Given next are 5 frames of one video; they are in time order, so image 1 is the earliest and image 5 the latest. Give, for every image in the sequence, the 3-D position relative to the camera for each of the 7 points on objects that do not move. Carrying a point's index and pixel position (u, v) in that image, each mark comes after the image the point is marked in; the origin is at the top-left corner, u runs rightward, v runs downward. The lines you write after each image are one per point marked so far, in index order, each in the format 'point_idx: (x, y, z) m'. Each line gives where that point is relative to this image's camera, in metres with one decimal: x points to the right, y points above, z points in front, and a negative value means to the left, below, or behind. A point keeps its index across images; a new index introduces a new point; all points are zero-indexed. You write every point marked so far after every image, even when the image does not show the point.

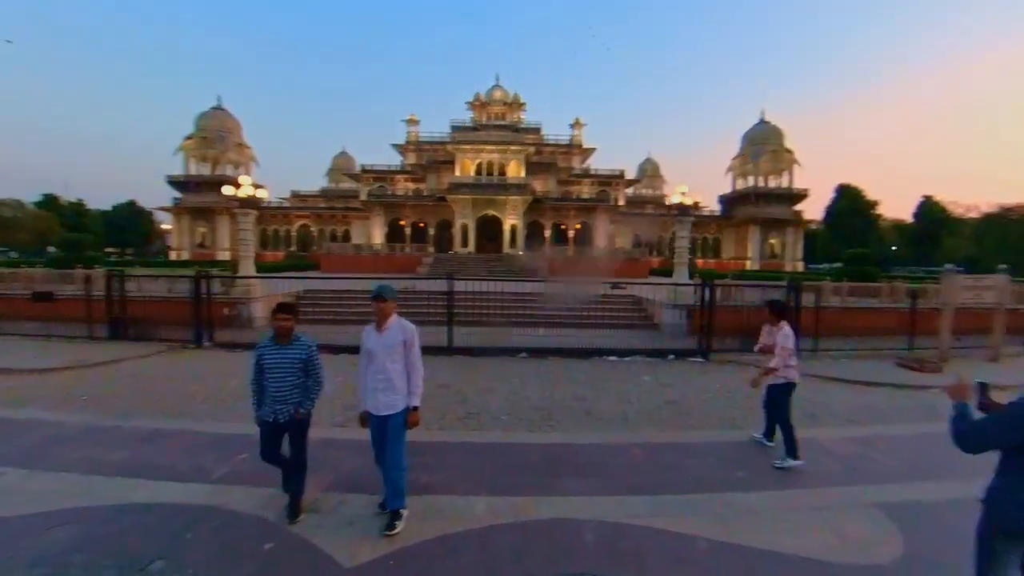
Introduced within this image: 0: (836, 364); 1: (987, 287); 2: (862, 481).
0: (+5.3, -1.2, +8.6) m
1: (+7.8, 0.0, +8.8) m
2: (+3.1, -1.7, +4.7) m
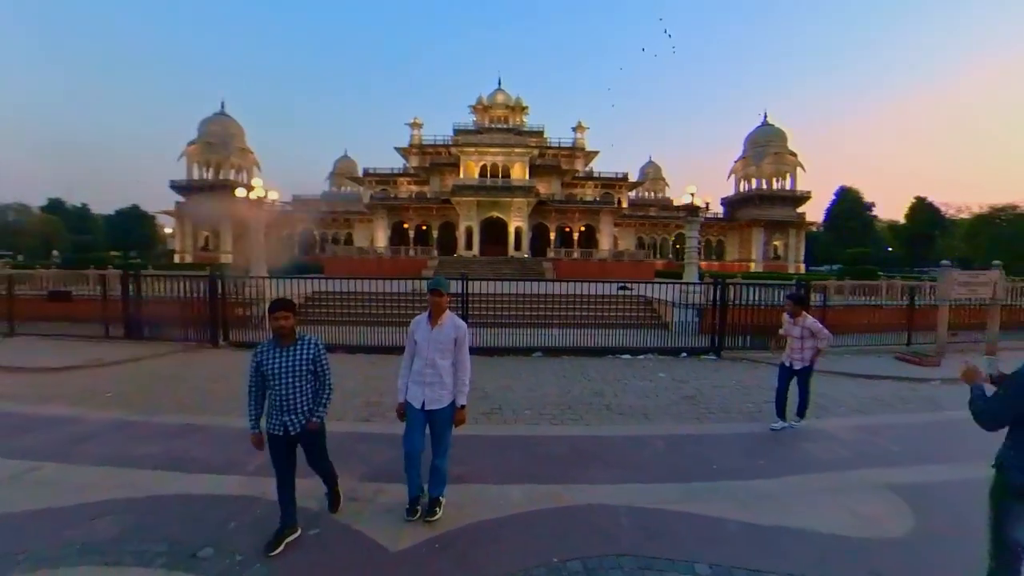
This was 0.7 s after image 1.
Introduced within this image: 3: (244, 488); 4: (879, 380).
0: (+5.5, -1.2, +8.8) m
1: (+8.1, +0.1, +9.0) m
2: (+3.3, -1.6, +4.8) m
3: (-2.1, -1.6, +4.3) m
4: (+5.2, -1.3, +7.6) m
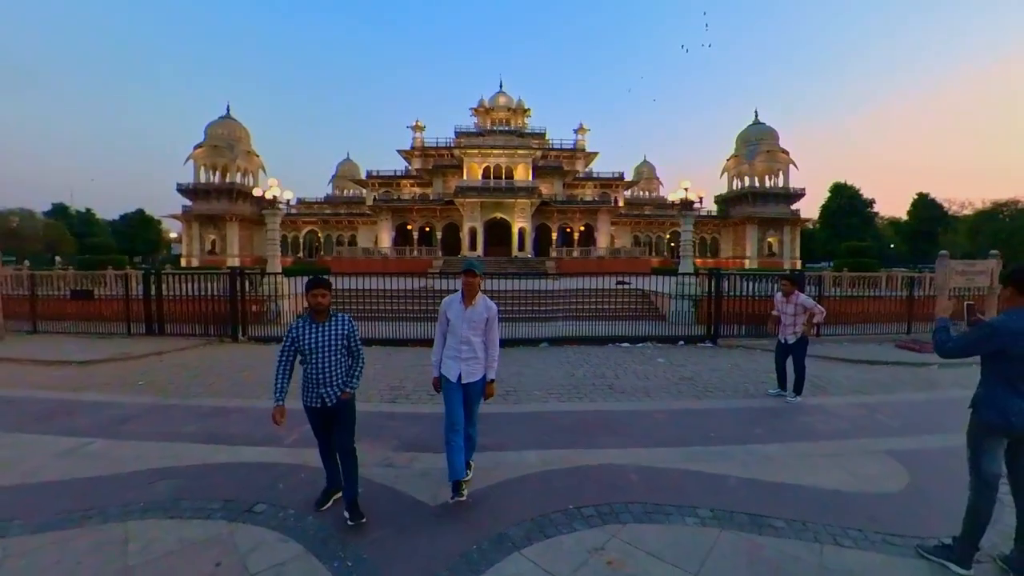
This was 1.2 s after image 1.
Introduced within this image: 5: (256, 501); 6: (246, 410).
0: (+5.7, -1.0, +9.2) m
1: (+8.2, +0.3, +9.4) m
2: (+3.5, -1.4, +5.2) m
3: (-2.0, -1.5, +4.7) m
4: (+5.4, -1.1, +8.0) m
5: (-1.9, -1.5, +3.9) m
6: (-2.9, -1.3, +5.9) m
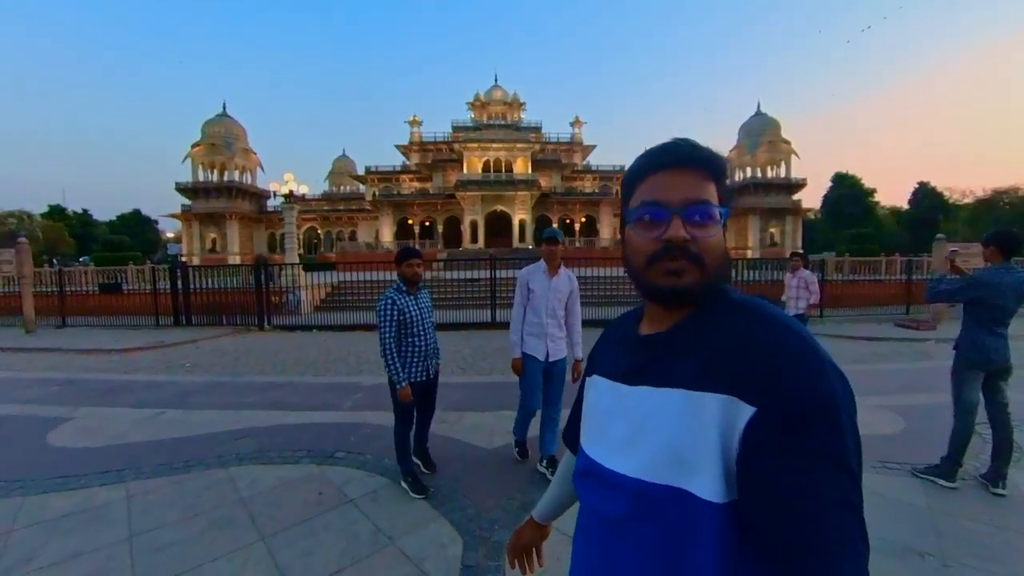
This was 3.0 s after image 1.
0: (+5.9, -0.7, +9.9) m
1: (+8.4, +0.7, +10.1) m
2: (+3.8, -1.1, +5.8) m
3: (-1.6, -1.3, +5.1) m
4: (+5.7, -0.8, +8.6) m
5: (-1.5, -1.3, +4.4) m
6: (-2.6, -1.1, +6.3) m
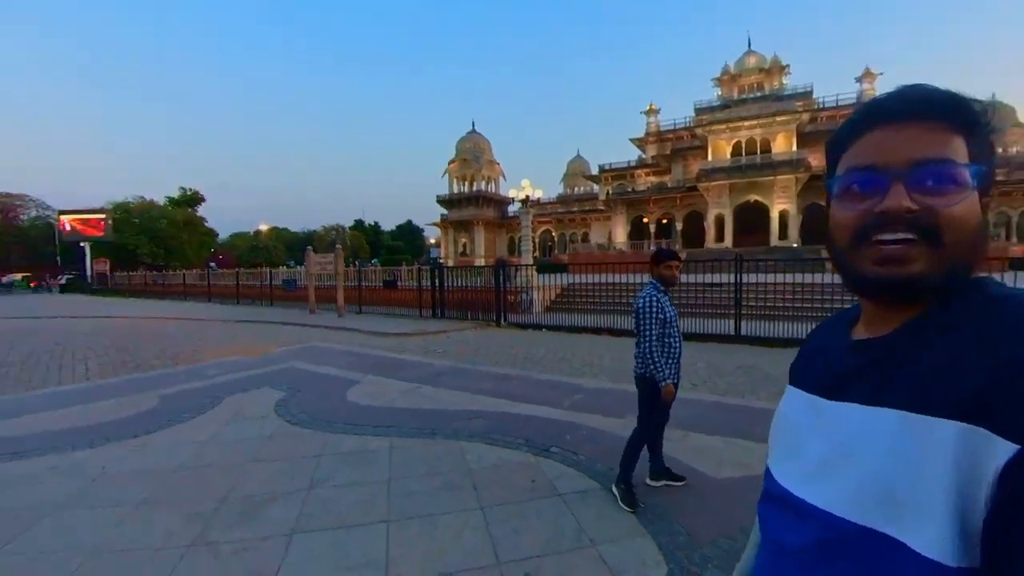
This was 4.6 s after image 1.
0: (+9.3, -1.0, +6.6) m
1: (+11.7, +0.3, +5.8) m
2: (+5.7, -1.3, +3.7) m
3: (+0.5, -1.3, +5.3) m
4: (+8.6, -1.1, +5.6) m
5: (+0.3, -1.4, +4.6) m
6: (+0.1, -1.2, +6.8) m
